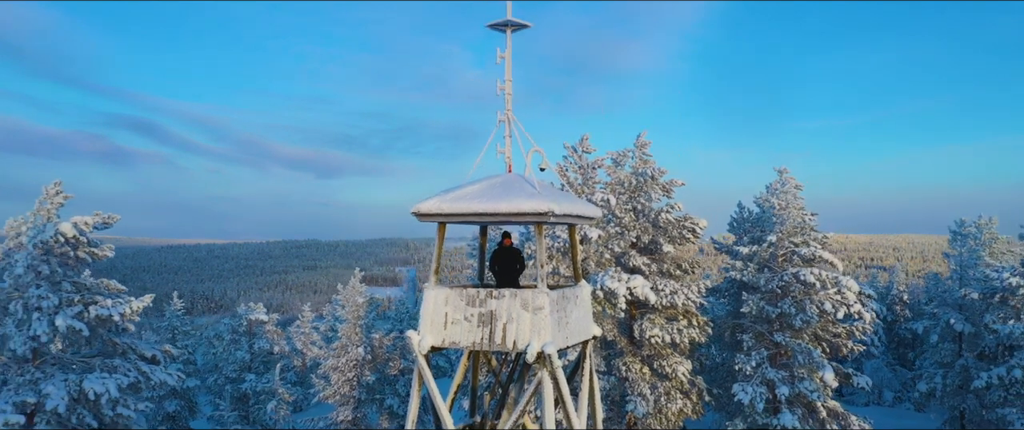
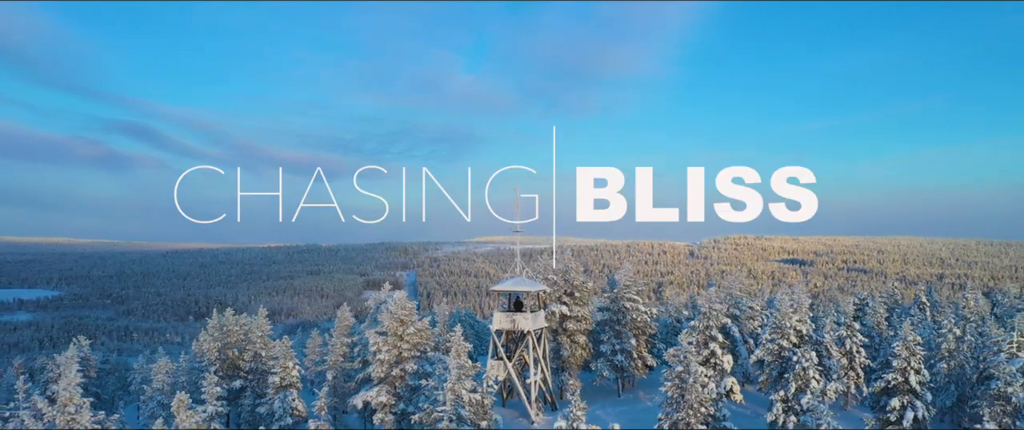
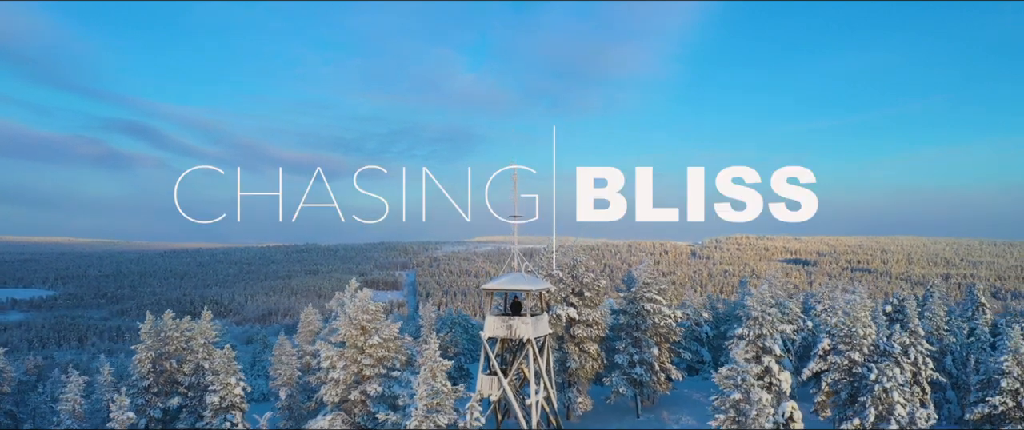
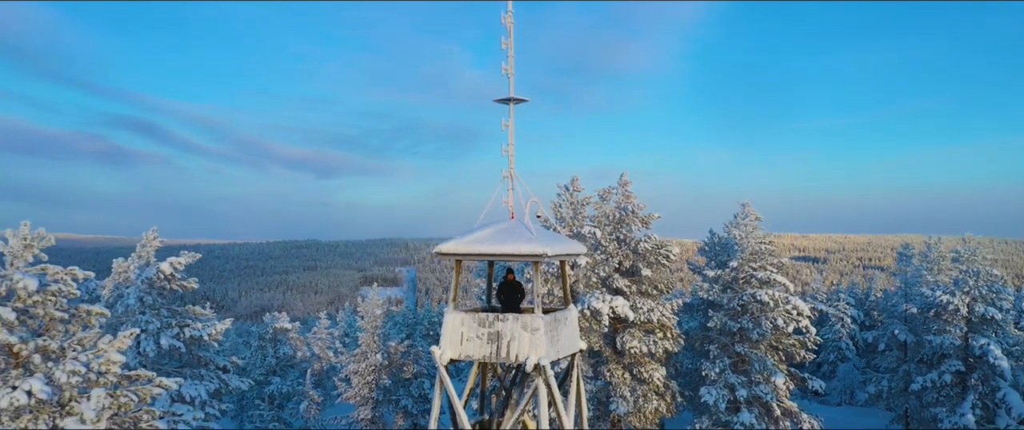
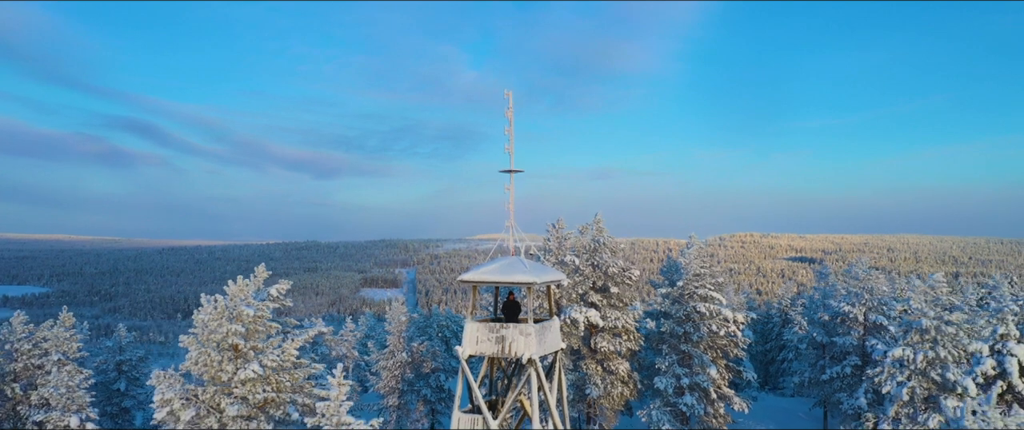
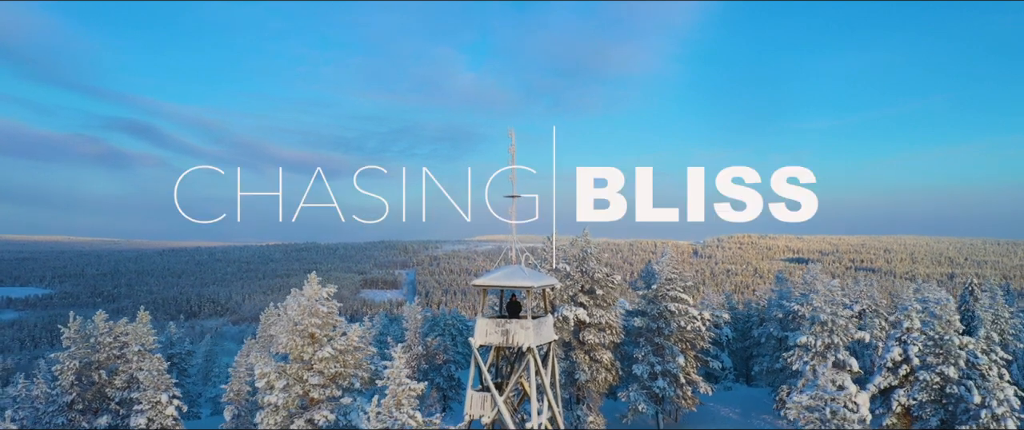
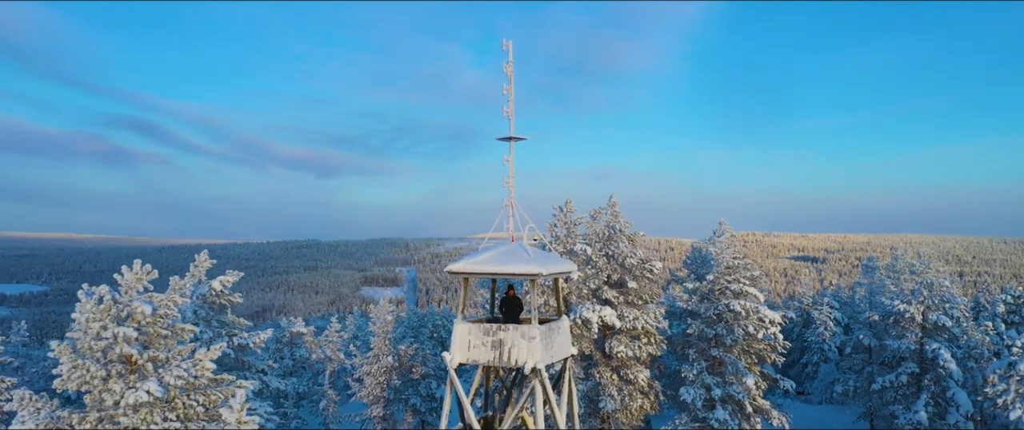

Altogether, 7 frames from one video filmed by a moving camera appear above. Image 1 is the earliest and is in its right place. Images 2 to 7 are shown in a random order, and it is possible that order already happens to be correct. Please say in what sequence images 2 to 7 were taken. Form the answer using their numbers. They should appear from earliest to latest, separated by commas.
4, 7, 5, 6, 3, 2
